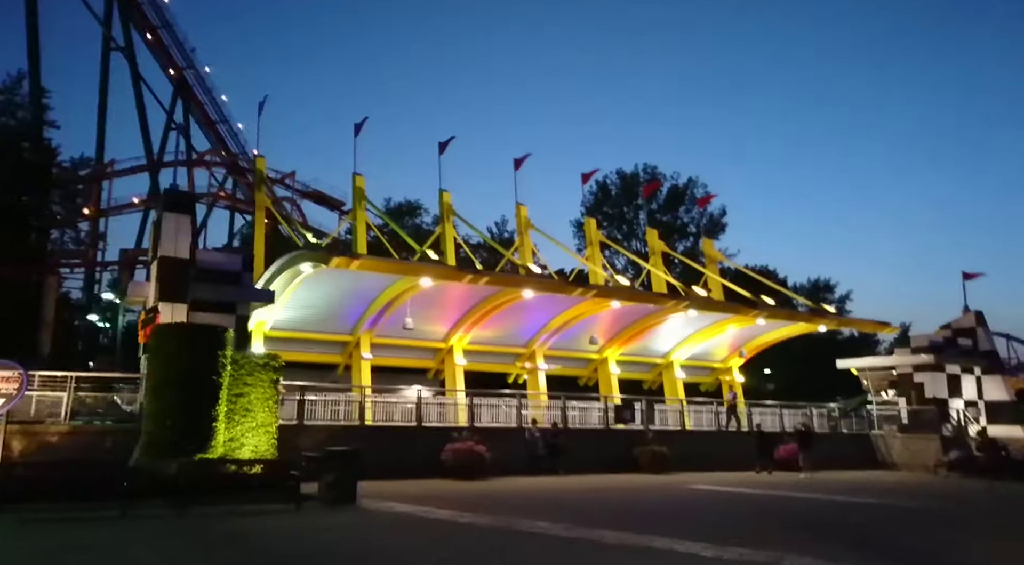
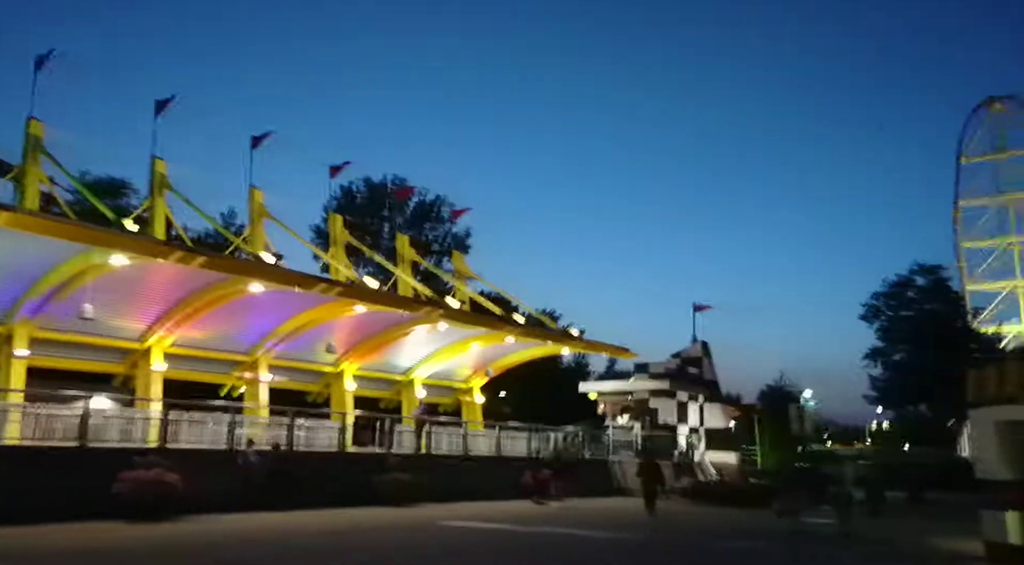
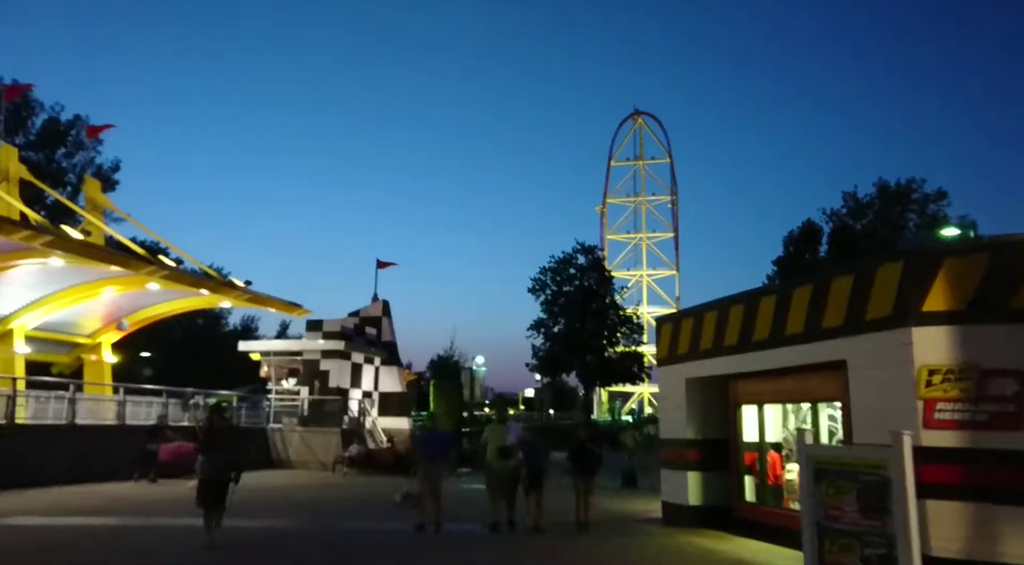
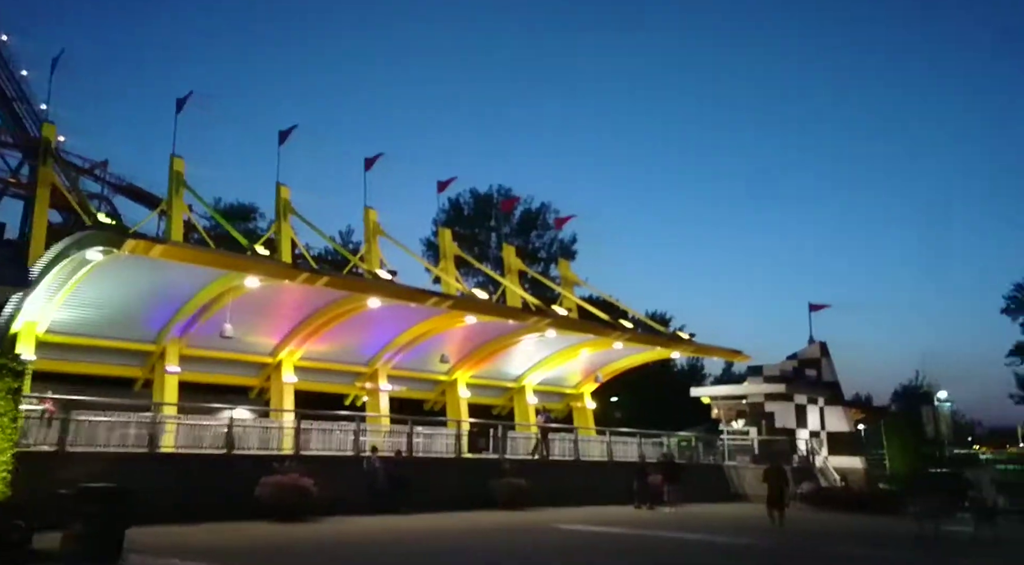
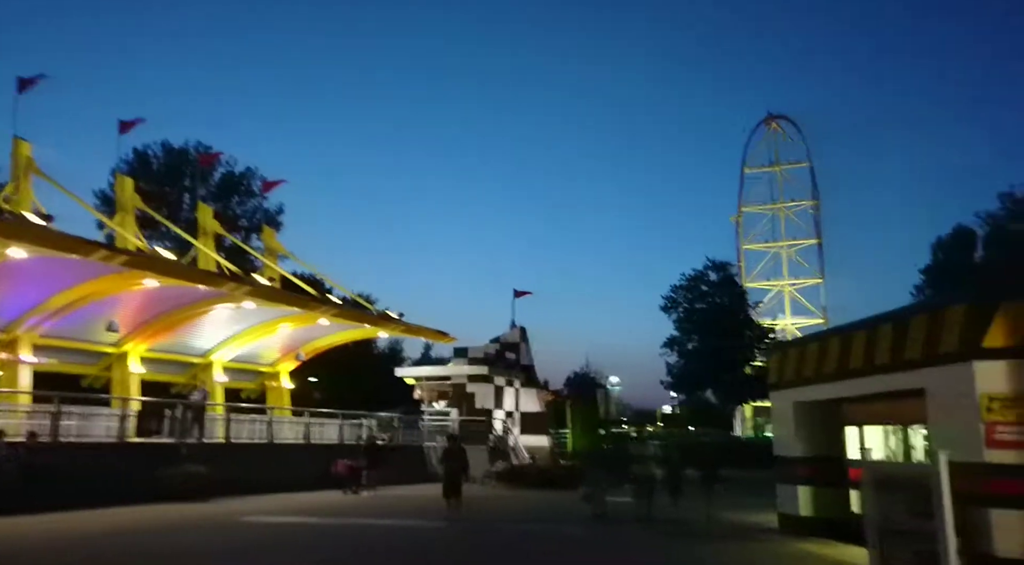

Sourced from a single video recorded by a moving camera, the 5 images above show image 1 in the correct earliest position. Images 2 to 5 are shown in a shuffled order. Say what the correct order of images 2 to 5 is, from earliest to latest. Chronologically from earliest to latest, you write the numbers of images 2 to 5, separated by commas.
4, 2, 5, 3
